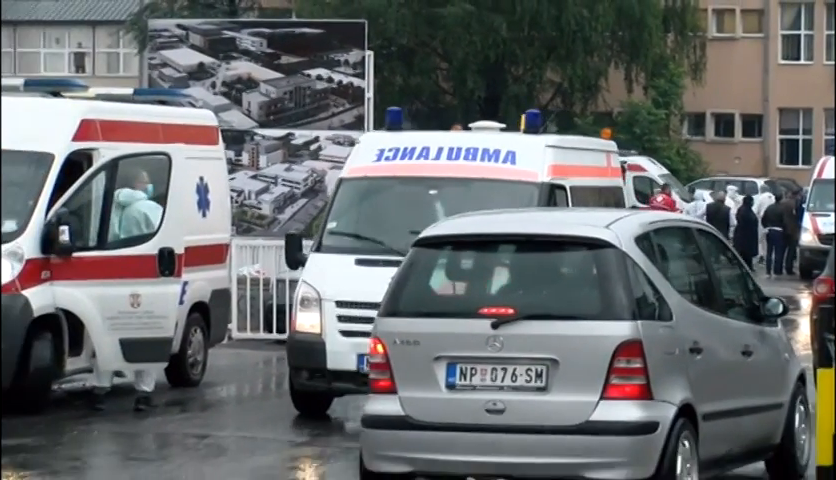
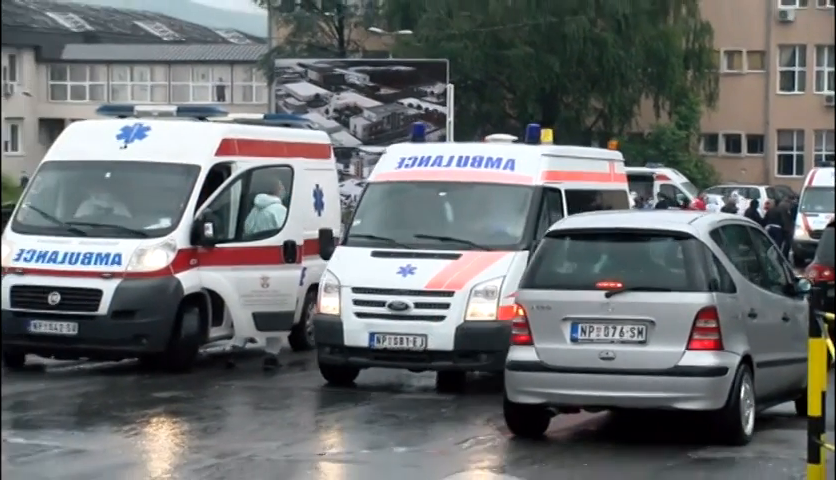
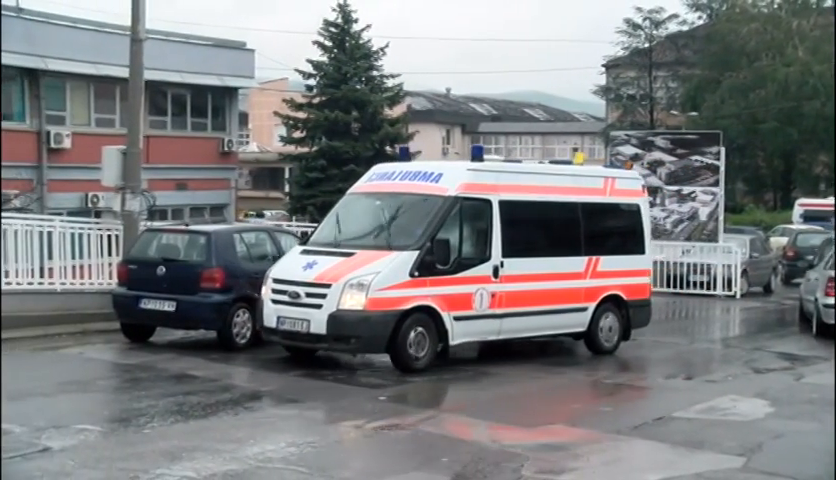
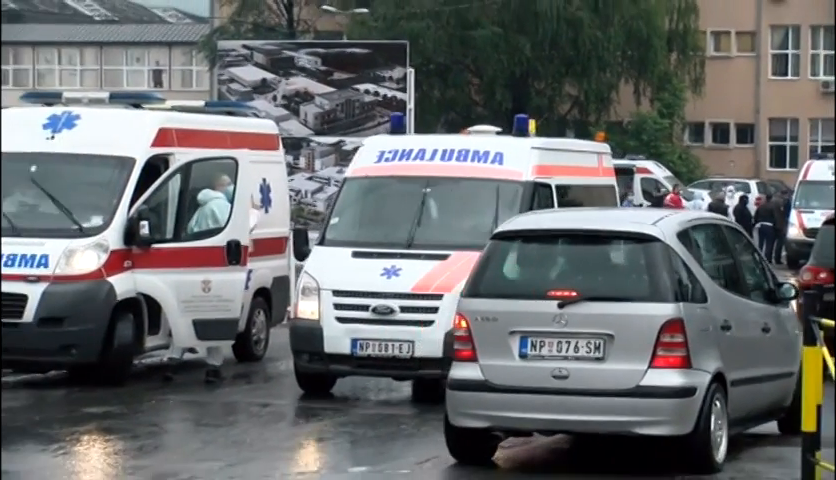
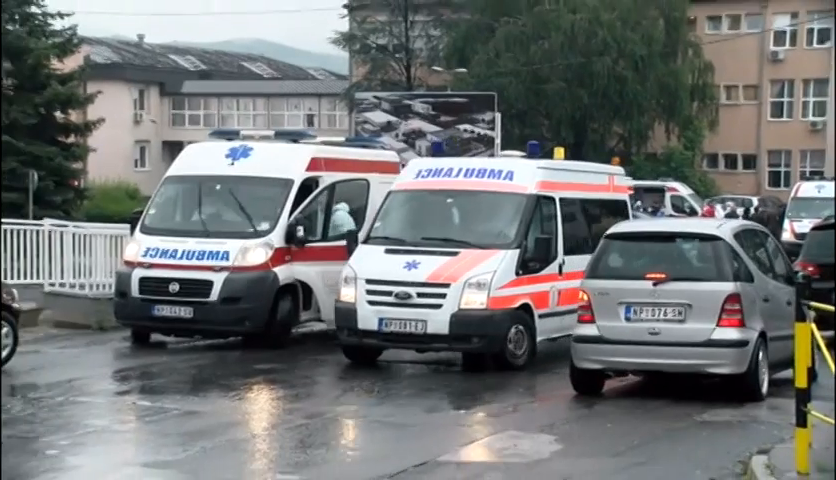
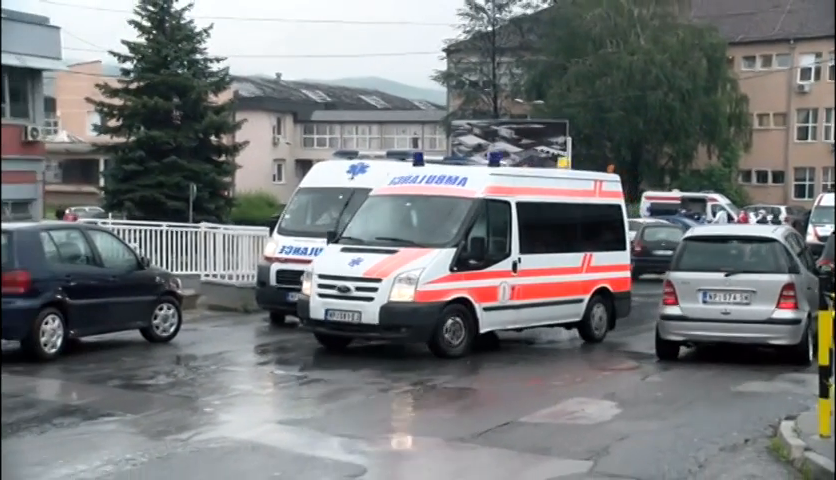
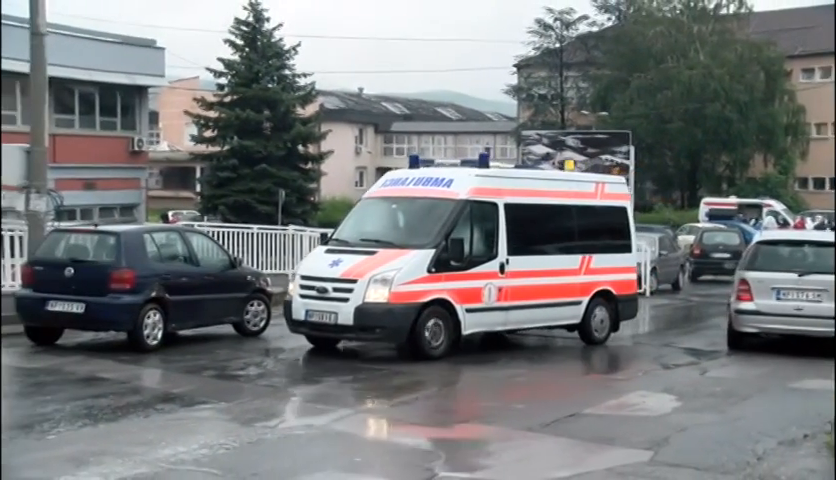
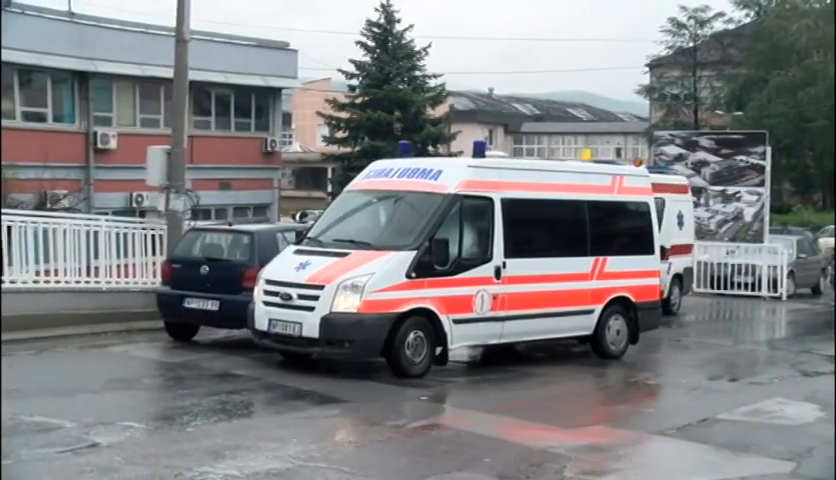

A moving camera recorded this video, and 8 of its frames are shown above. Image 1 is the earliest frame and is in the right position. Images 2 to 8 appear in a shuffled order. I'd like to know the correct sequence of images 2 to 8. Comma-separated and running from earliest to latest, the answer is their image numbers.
4, 2, 5, 6, 7, 3, 8
